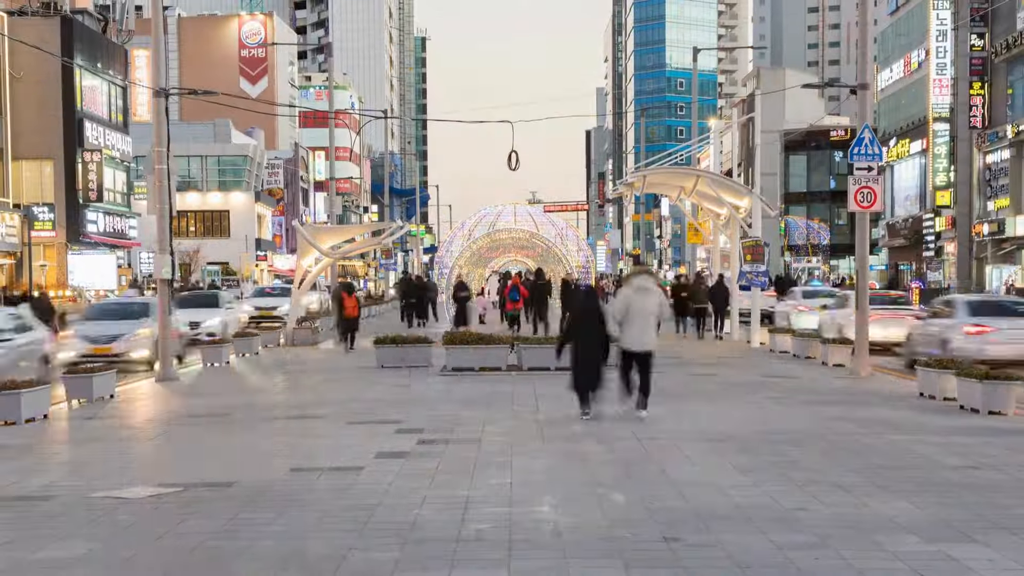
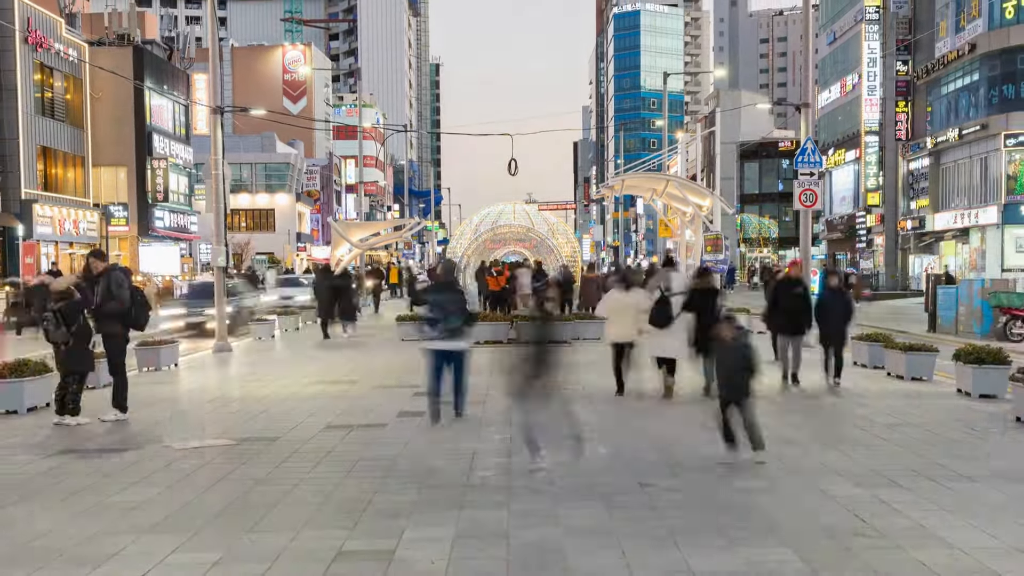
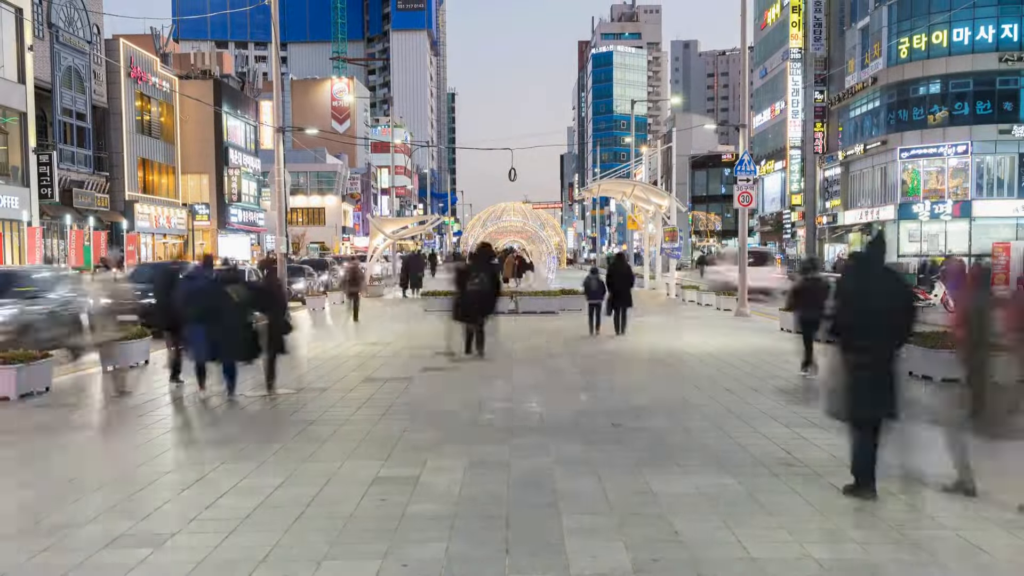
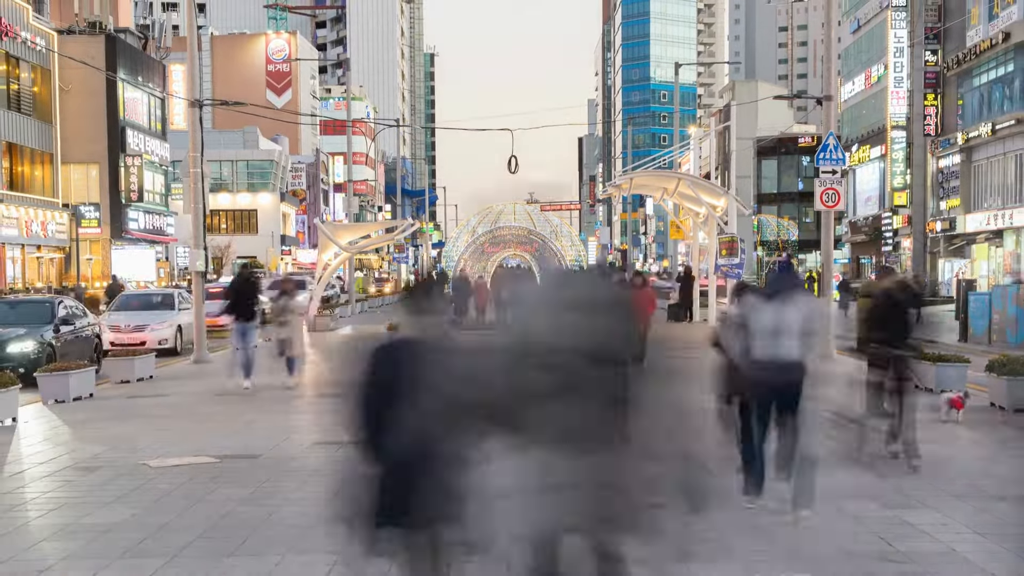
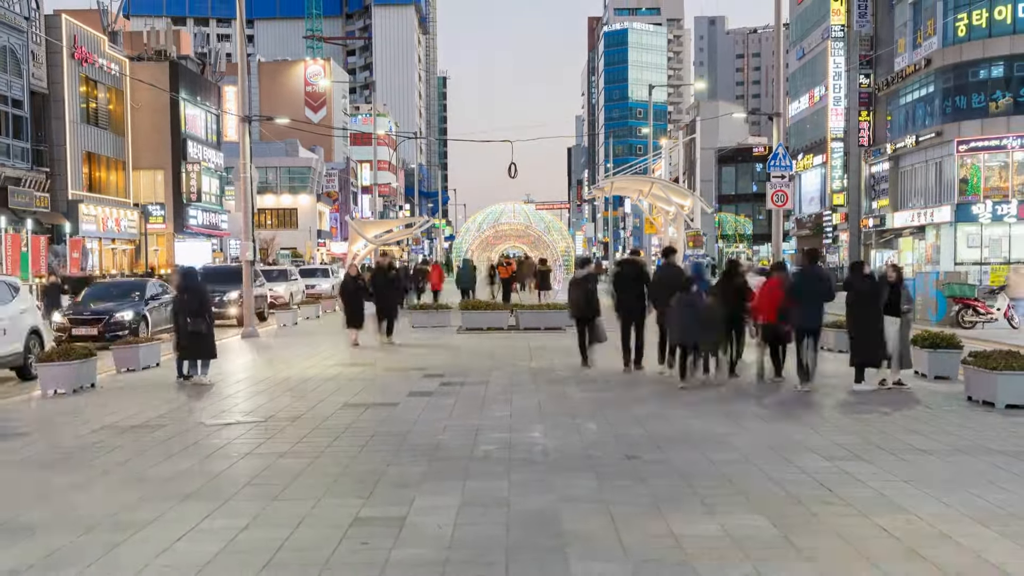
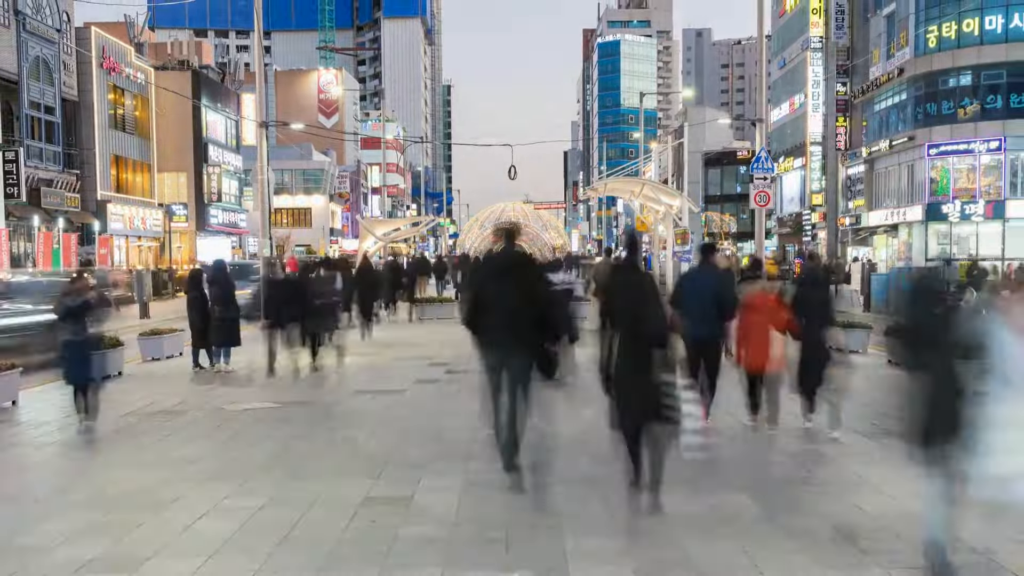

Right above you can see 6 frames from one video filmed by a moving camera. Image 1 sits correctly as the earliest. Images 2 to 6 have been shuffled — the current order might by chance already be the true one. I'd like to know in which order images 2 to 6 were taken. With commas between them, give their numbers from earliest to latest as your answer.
4, 2, 5, 6, 3
